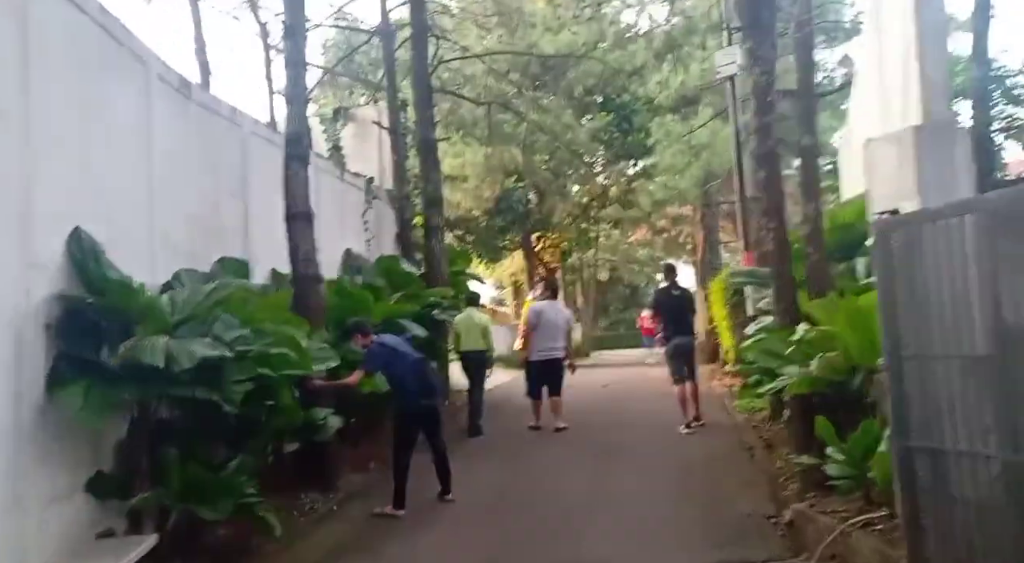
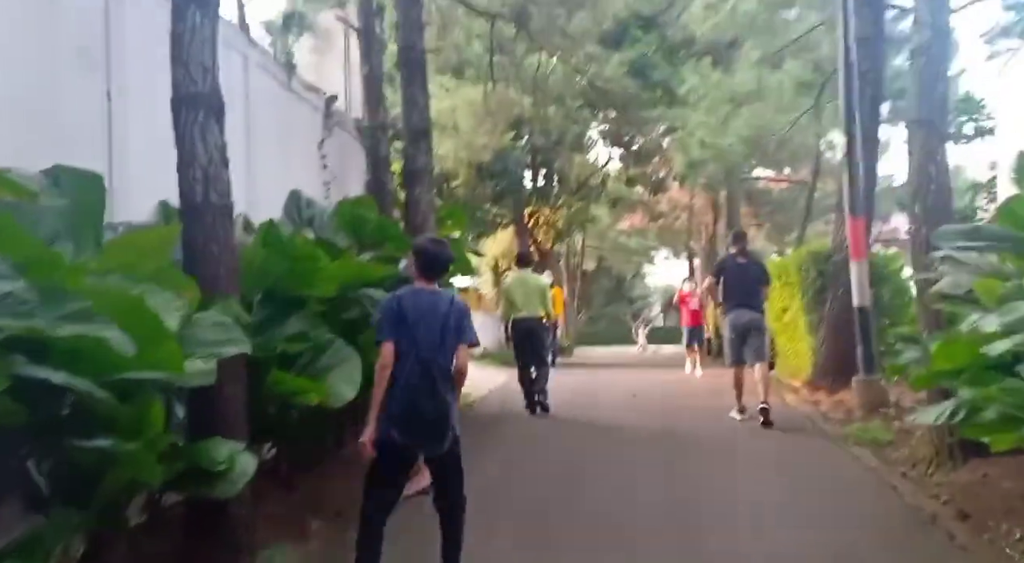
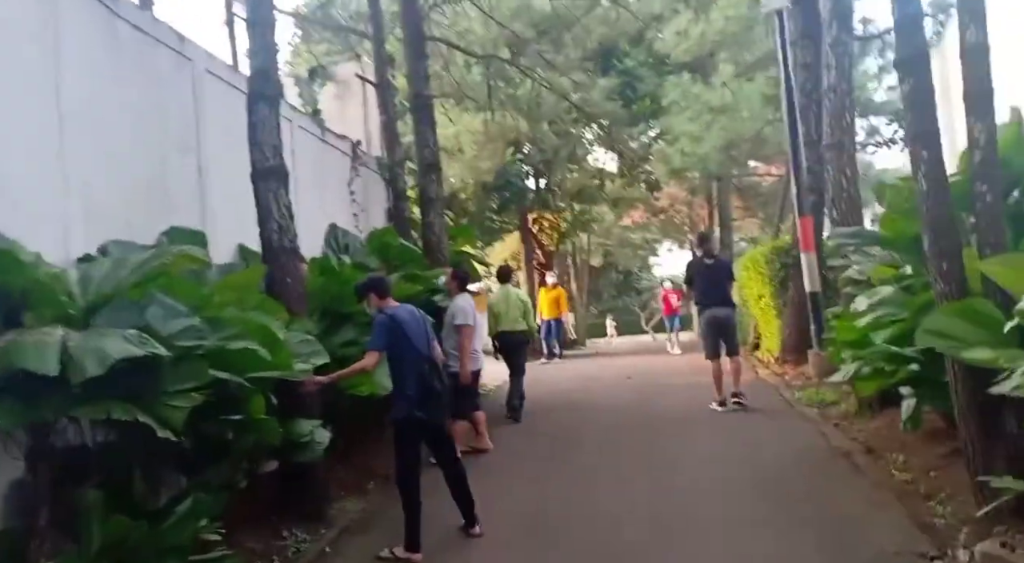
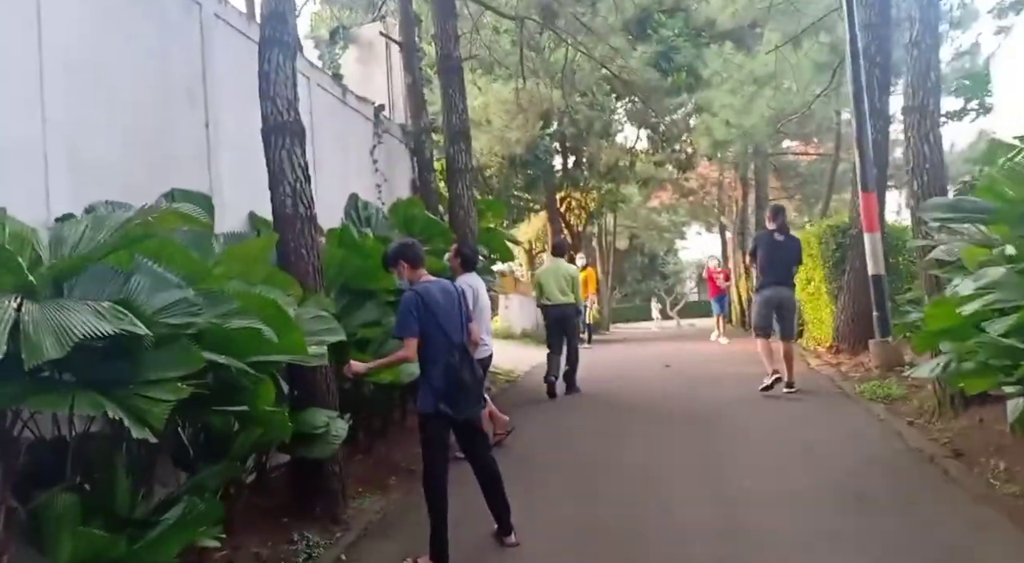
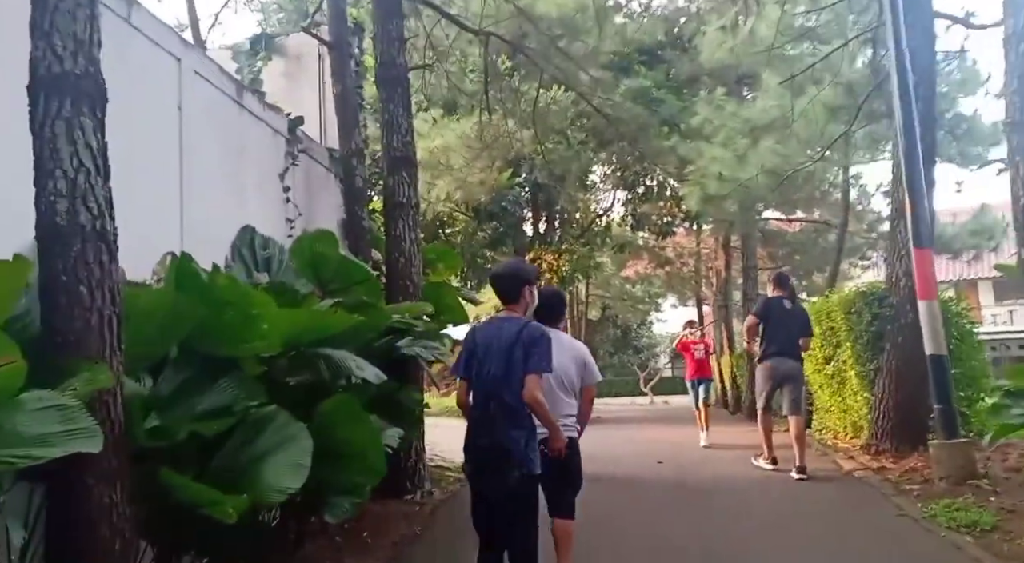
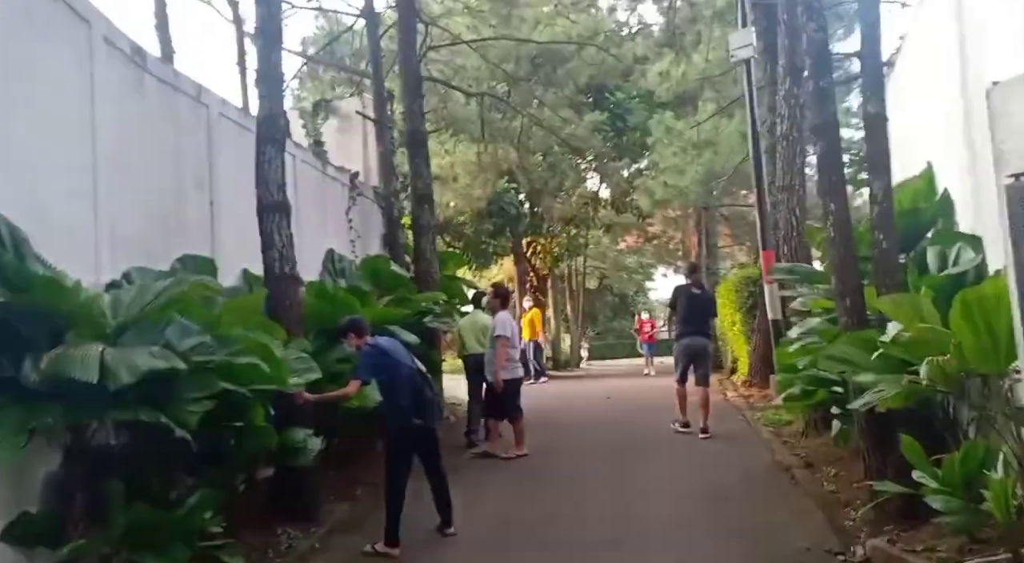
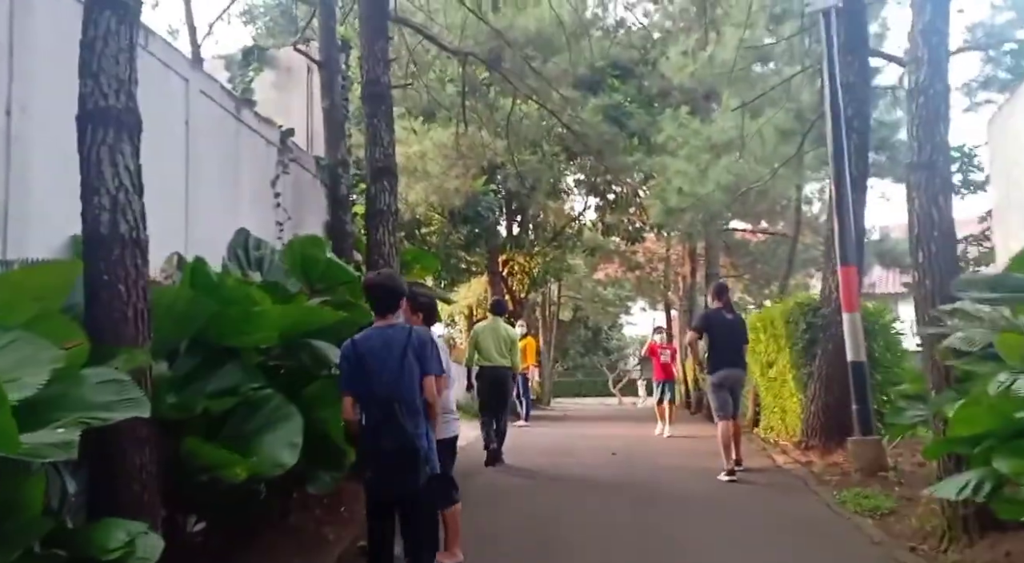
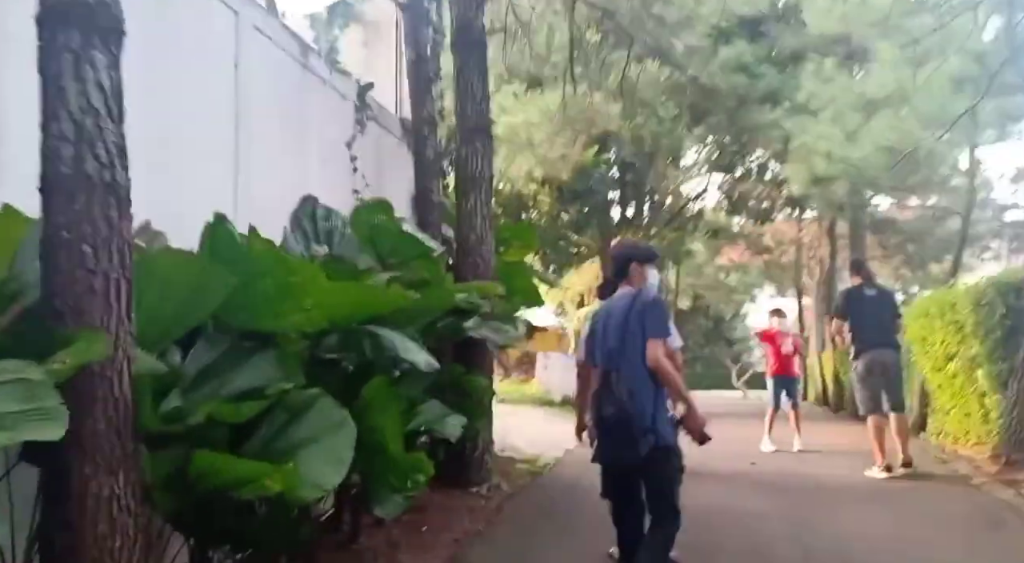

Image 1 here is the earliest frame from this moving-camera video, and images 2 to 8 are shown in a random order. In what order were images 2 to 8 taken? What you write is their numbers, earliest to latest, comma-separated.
6, 3, 4, 2, 7, 5, 8
